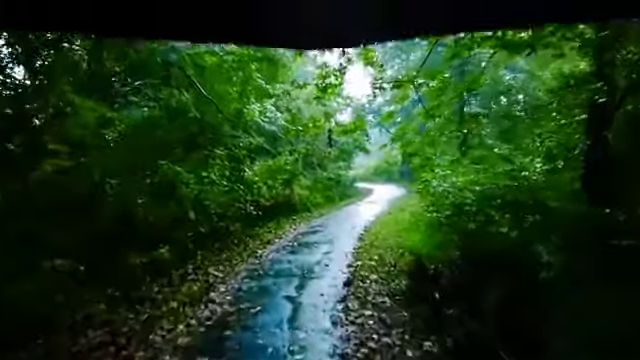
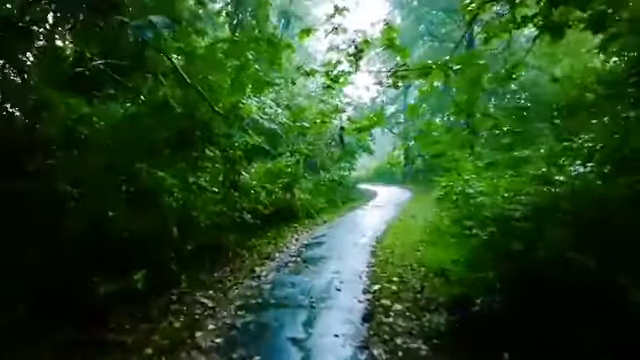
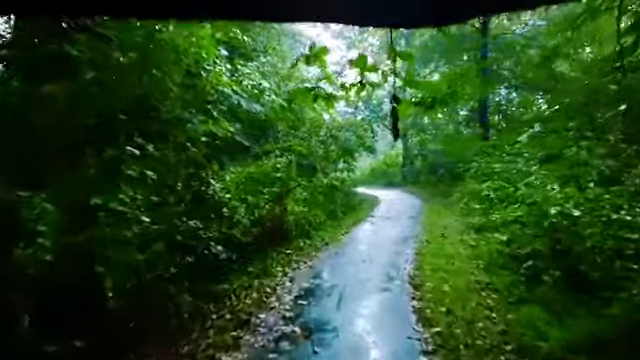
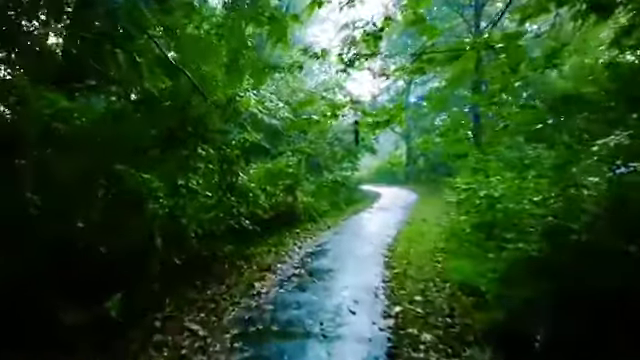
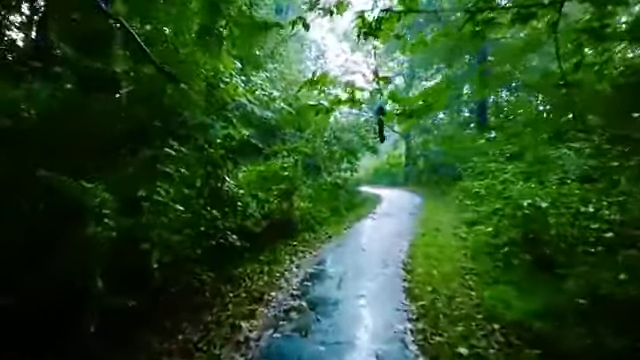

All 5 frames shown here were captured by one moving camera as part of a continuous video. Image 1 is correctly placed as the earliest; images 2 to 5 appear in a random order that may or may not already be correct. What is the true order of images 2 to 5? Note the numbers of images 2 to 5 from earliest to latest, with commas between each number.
2, 4, 5, 3
